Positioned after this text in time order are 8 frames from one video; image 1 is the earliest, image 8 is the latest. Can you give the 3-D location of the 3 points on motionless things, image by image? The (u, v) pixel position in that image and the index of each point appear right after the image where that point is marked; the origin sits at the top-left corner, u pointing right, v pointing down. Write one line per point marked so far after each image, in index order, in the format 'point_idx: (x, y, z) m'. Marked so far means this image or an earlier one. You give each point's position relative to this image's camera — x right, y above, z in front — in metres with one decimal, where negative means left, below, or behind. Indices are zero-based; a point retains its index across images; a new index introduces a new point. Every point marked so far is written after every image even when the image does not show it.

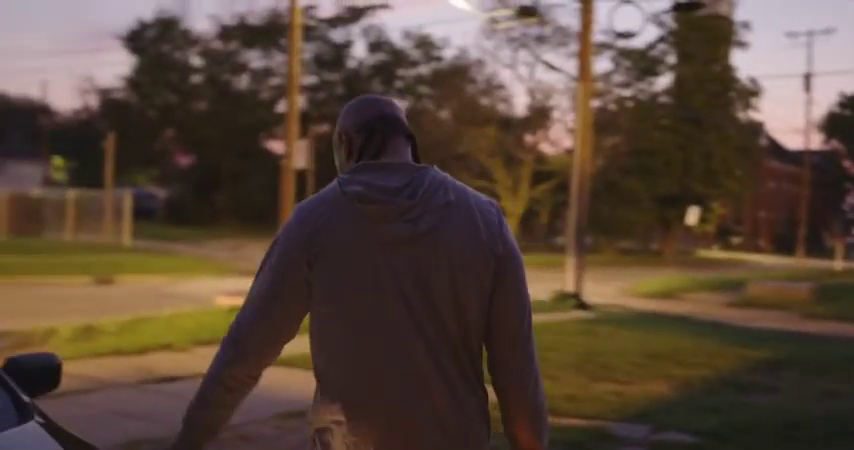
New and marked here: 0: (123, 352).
0: (-4.6, -1.9, +13.9) m
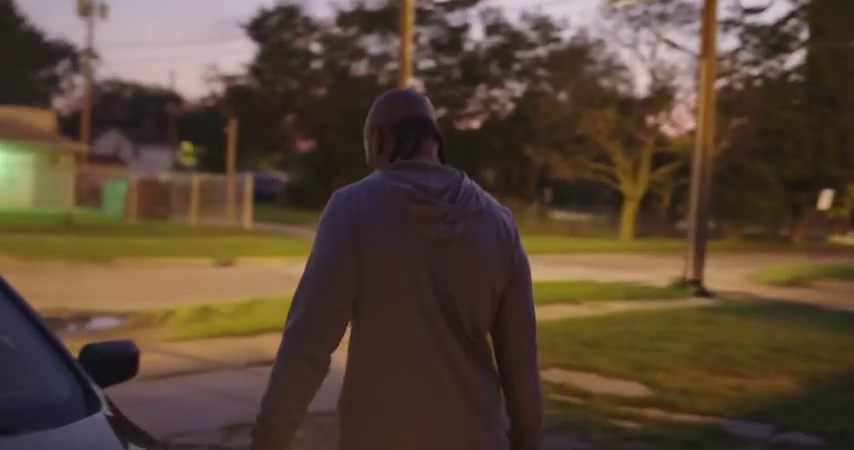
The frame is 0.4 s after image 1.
0: (-3.0, -1.7, +14.2) m
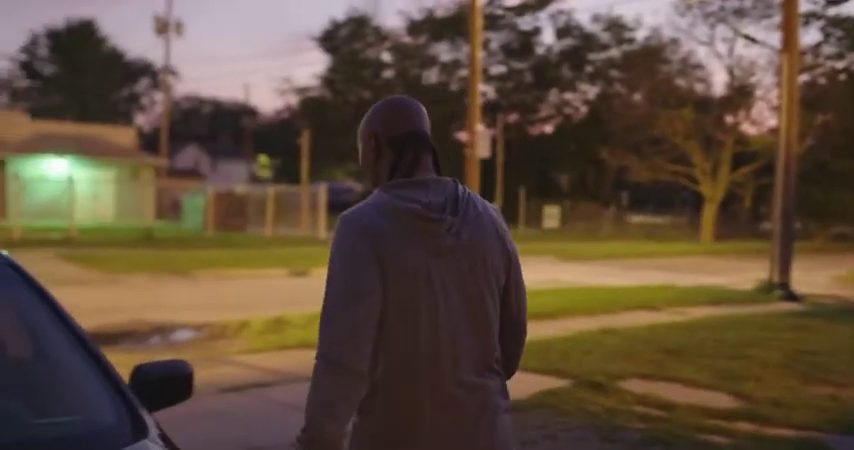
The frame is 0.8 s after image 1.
0: (-1.8, -1.8, +14.1) m
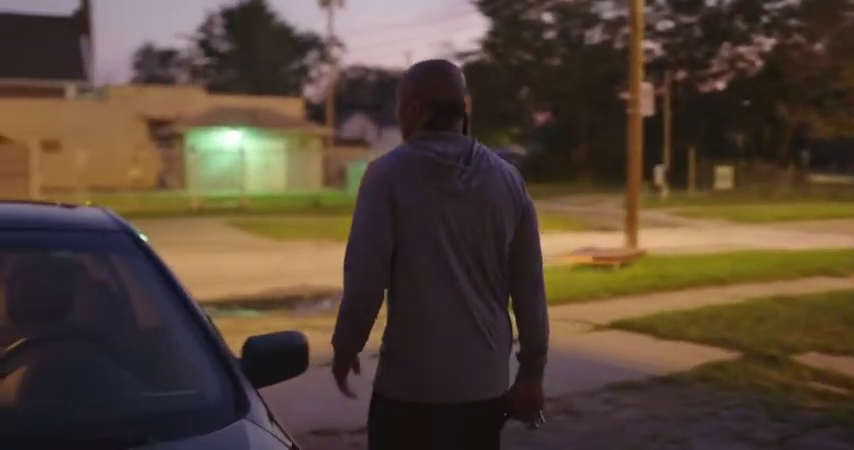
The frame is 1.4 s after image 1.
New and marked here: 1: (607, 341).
0: (+0.6, -1.3, +13.9) m
1: (+2.2, -1.4, +11.4) m
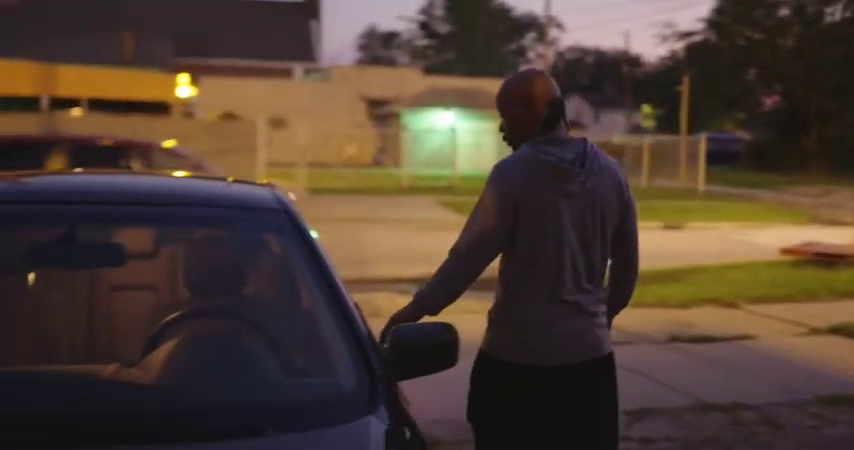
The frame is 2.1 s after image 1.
0: (+3.4, -1.1, +13.2) m
1: (+4.5, -1.4, +10.4) m
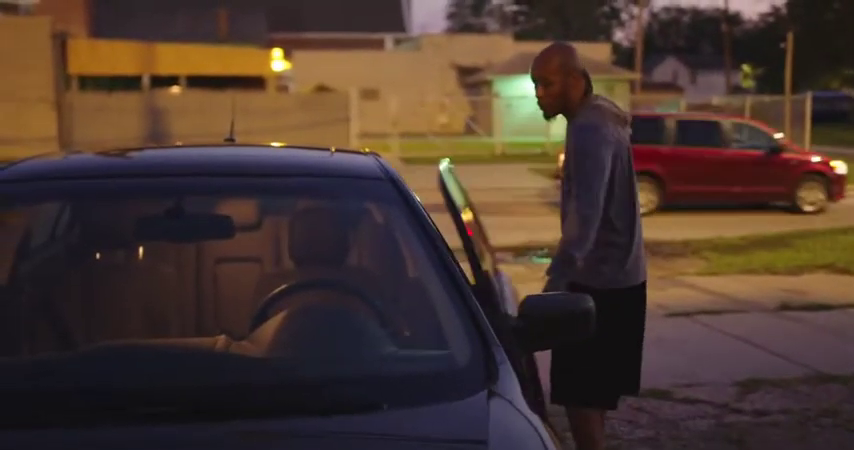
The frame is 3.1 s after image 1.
0: (+4.8, -0.6, +12.7) m
1: (+5.6, -1.0, +9.8) m
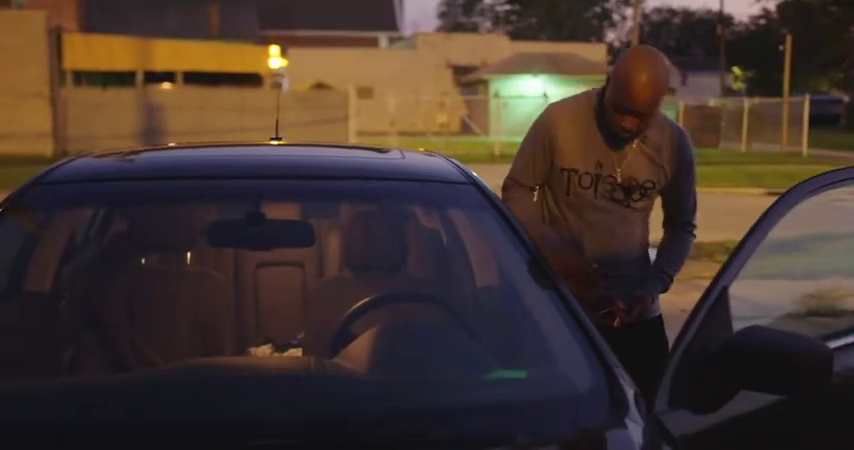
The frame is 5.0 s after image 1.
0: (+5.0, -0.7, +12.5) m
1: (+5.8, -1.0, +9.6) m
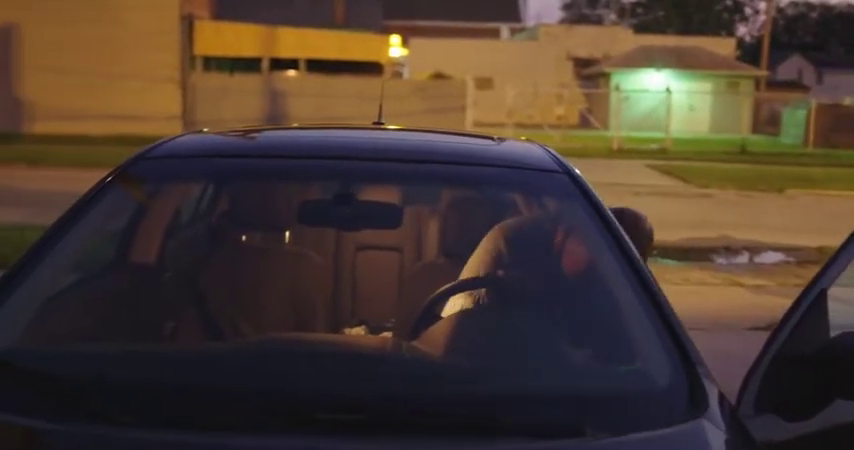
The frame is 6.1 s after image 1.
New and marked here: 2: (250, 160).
0: (+6.4, -0.8, +11.8) m
1: (+6.9, -1.2, +8.8) m
2: (-0.7, +0.2, +3.7) m
